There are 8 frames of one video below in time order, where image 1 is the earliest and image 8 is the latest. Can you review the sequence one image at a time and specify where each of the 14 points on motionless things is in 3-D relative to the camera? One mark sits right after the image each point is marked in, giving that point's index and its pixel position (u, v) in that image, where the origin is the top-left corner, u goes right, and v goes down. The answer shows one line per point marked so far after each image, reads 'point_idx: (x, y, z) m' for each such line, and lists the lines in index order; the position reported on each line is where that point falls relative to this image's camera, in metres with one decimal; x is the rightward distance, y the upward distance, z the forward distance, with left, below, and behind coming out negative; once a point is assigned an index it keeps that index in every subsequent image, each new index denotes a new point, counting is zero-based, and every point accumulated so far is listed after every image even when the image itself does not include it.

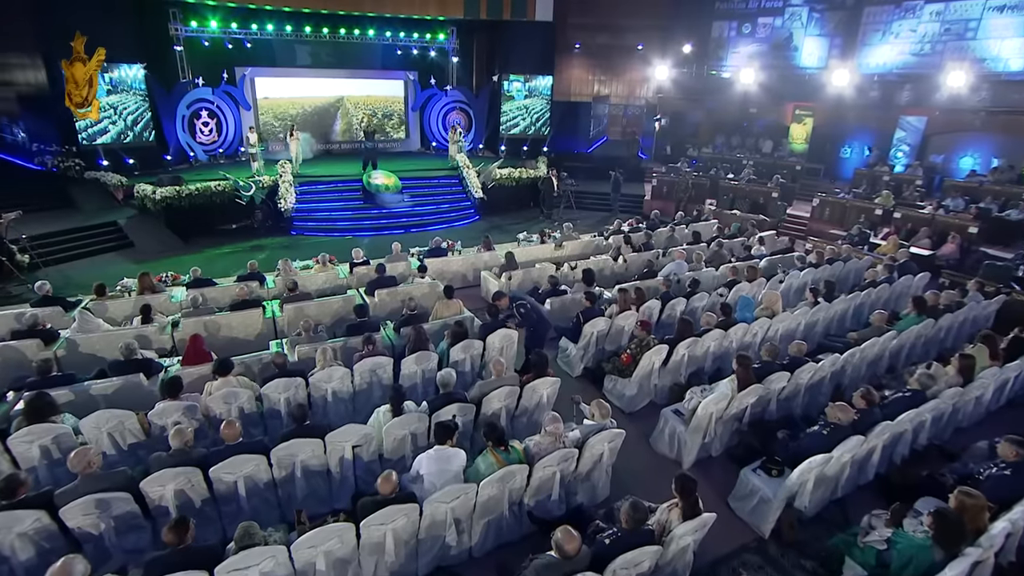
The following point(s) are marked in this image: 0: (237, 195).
0: (-8.3, +2.9, +17.1) m
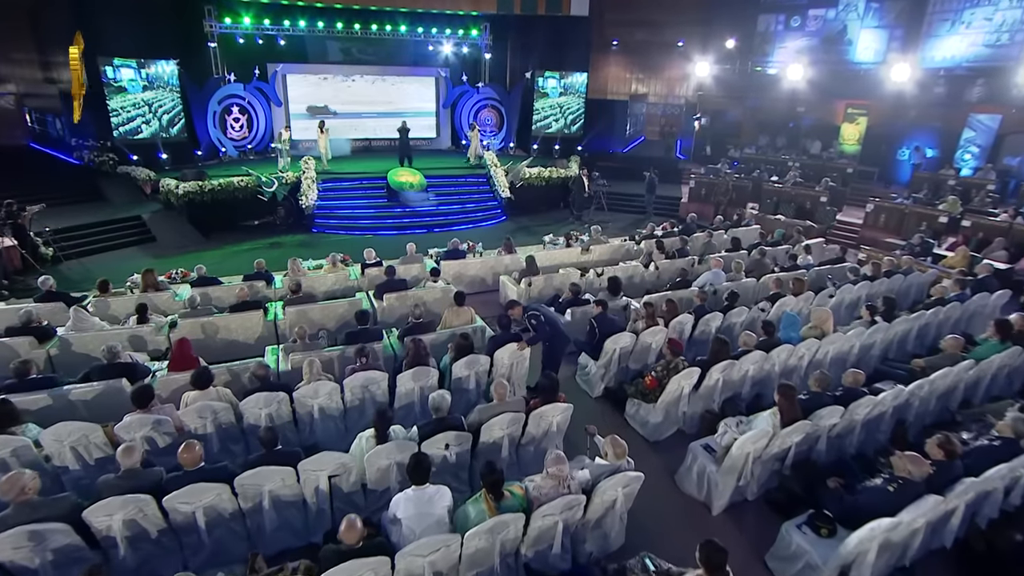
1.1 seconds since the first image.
0: (-7.5, +2.9, +16.8) m
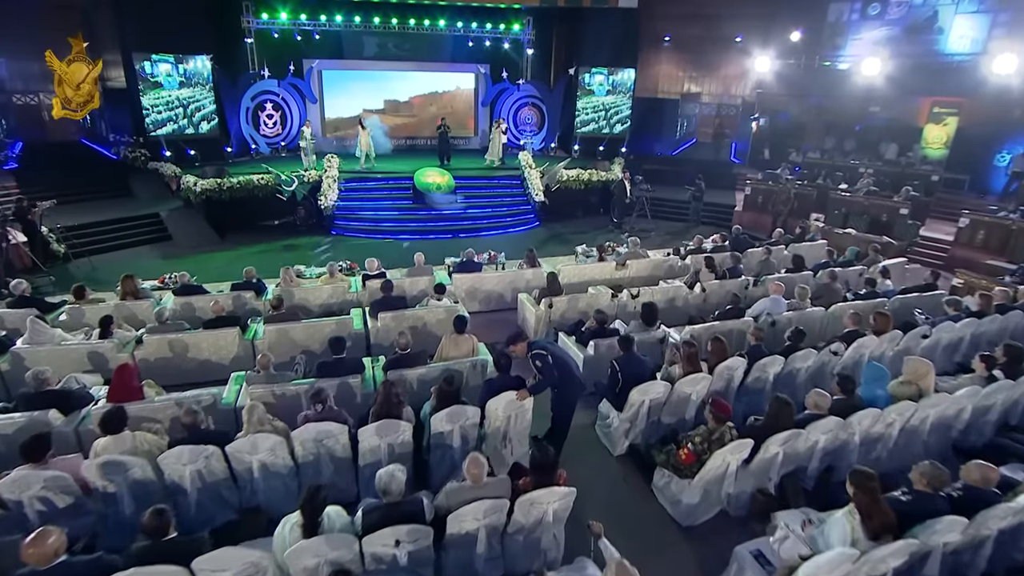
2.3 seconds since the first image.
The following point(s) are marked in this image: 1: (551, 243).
0: (-6.6, +2.8, +15.9) m
1: (+1.1, +1.3, +15.7) m
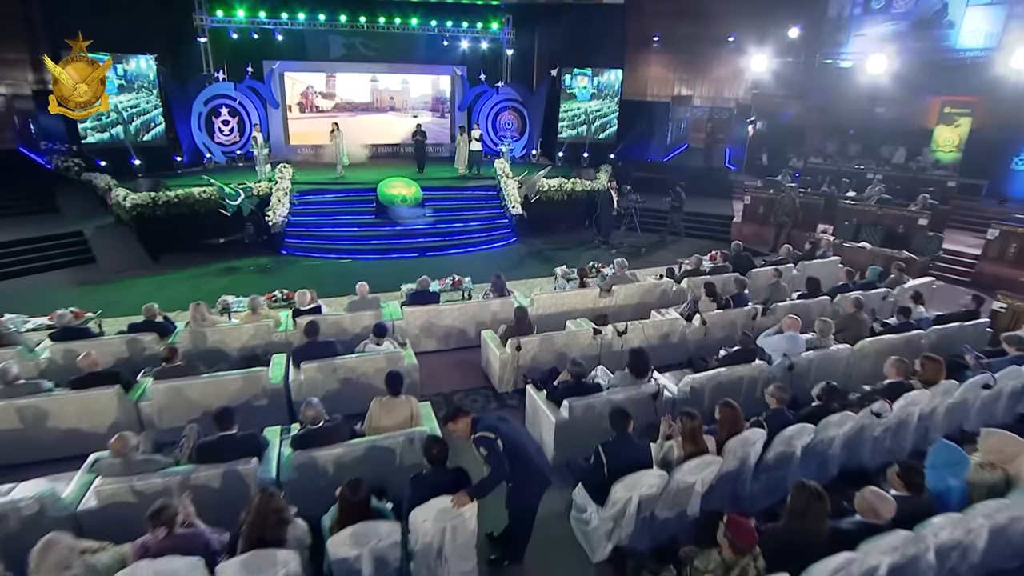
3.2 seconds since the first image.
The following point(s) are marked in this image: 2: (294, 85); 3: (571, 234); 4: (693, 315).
0: (-7.3, +2.1, +14.1) m
1: (+0.4, +0.7, +14.0) m
2: (-7.4, +6.8, +19.0) m
3: (+1.7, +1.5, +16.2) m
4: (+2.8, -0.4, +8.8) m
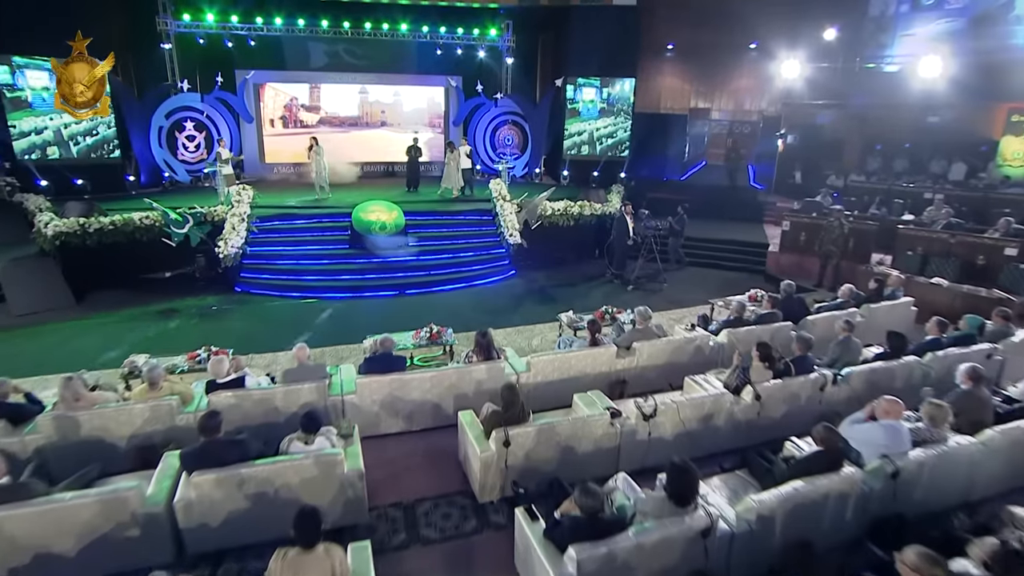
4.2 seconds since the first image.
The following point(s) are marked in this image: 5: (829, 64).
0: (-7.4, +1.2, +12.0) m
1: (+0.3, -0.2, +11.8) m
2: (-7.4, +5.8, +17.1) m
3: (+1.6, +0.6, +14.0) m
4: (+2.7, -1.2, +6.5) m
5: (+10.1, +7.1, +18.0) m
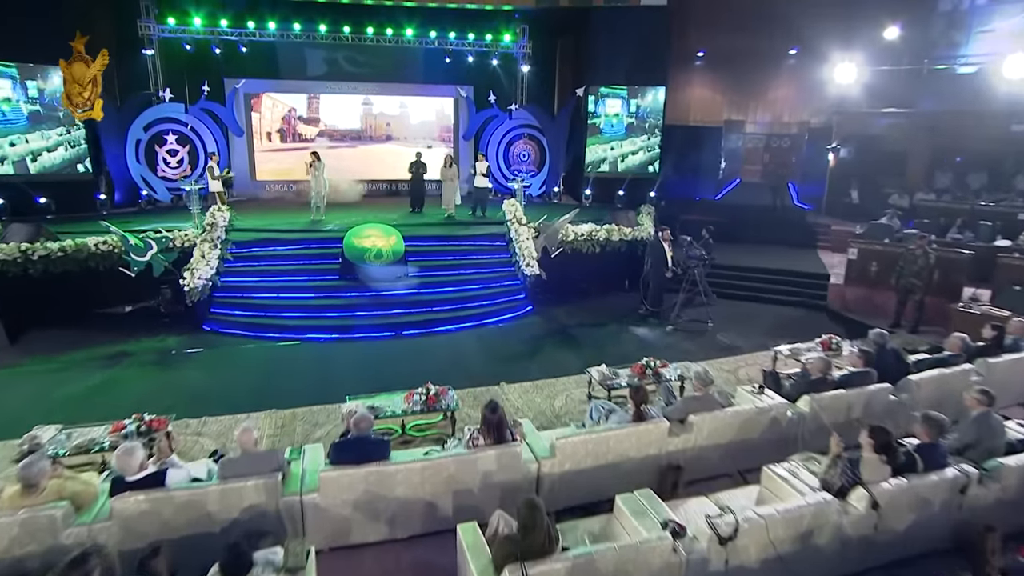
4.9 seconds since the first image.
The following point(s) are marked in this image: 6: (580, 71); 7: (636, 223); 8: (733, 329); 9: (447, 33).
0: (-7.1, +0.5, +10.4) m
1: (+0.6, -0.9, +9.9) m
2: (-7.0, +4.9, +15.5) m
3: (+2.0, -0.2, +12.1) m
4: (+2.9, -1.7, +4.5) m
5: (+10.5, +6.2, +16.1) m
6: (+1.9, +6.4, +16.6) m
7: (+2.7, +1.4, +12.2) m
8: (+4.0, -0.7, +10.2) m
9: (-1.8, +7.1, +15.7) m
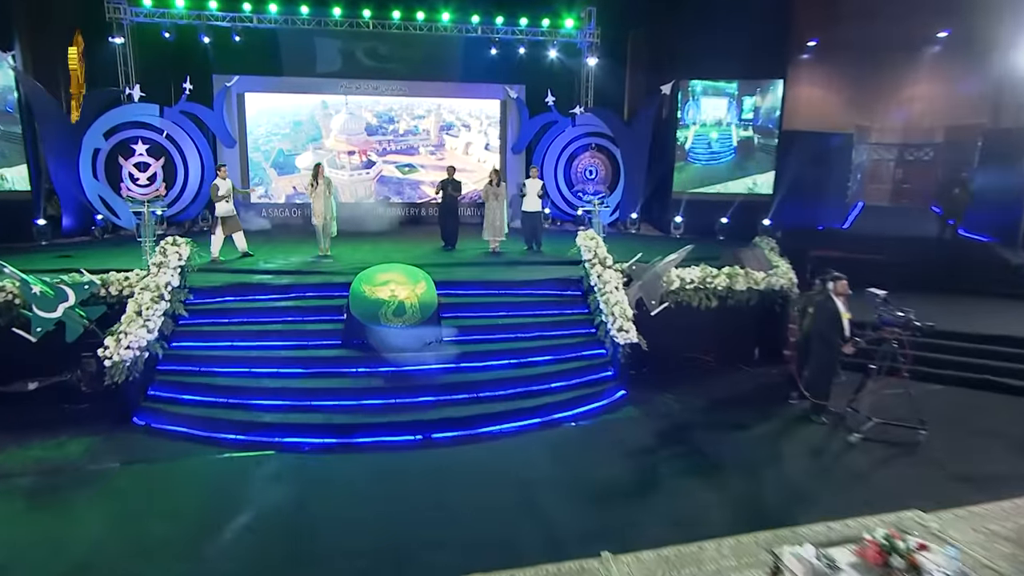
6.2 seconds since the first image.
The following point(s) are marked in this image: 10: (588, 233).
0: (-6.0, -0.4, +7.0) m
1: (+1.7, -1.8, +6.1) m
2: (-5.6, +3.8, +12.4) m
3: (+3.1, -1.2, +8.3) m
4: (+3.6, -2.4, +0.6) m
5: (+11.9, +4.9, +12.2) m
6: (+3.3, +5.2, +13.0) m
7: (+3.8, +0.4, +8.5) m
8: (+5.1, -1.7, +6.3) m
9: (-0.4, +6.0, +12.4) m
10: (+1.1, +0.8, +8.5) m
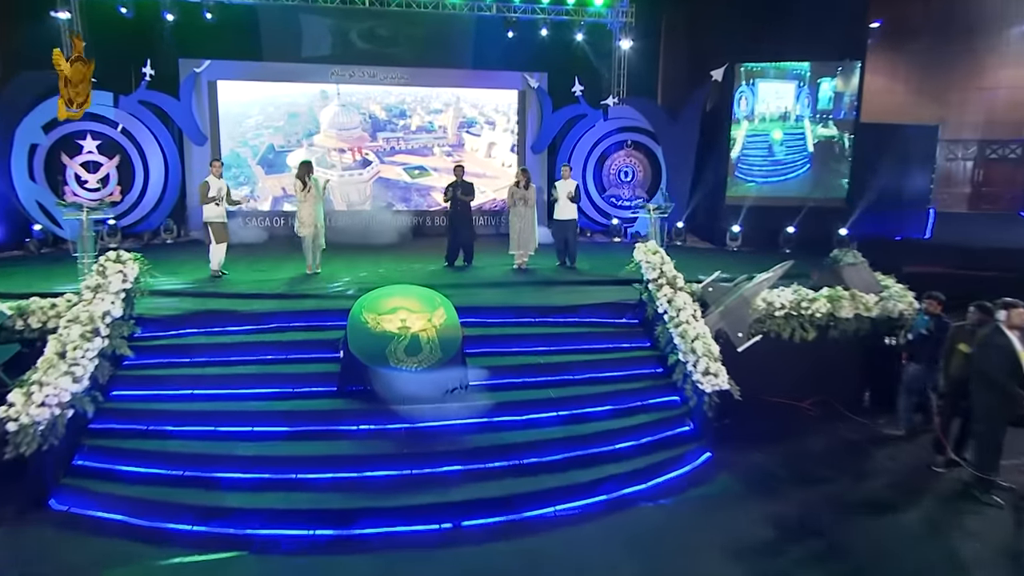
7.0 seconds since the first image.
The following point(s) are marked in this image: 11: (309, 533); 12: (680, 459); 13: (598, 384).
0: (-5.5, -0.7, +5.1) m
1: (+2.2, -2.1, +4.3) m
2: (-5.2, +3.4, +10.5) m
3: (+3.6, -1.5, +6.5) m
4: (+4.2, -2.6, -1.2) m
5: (+12.4, +4.6, +10.6) m
6: (+3.7, +4.8, +11.3) m
7: (+4.3, +0.1, +6.7) m
8: (+5.6, -1.9, +4.5) m
9: (0.0, +5.6, +10.7) m
10: (+1.6, +0.5, +6.7) m
11: (-1.7, -2.0, +4.7) m
12: (+1.7, -1.6, +5.7) m
13: (+1.0, -1.0, +6.2) m
